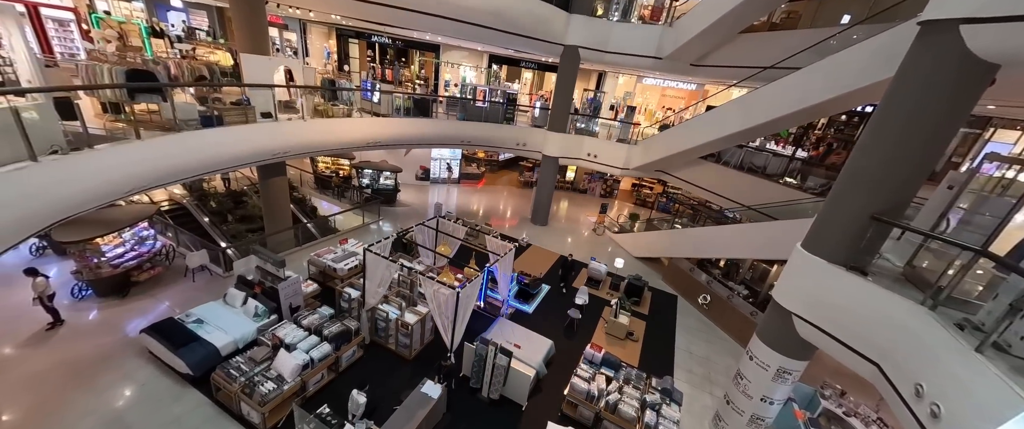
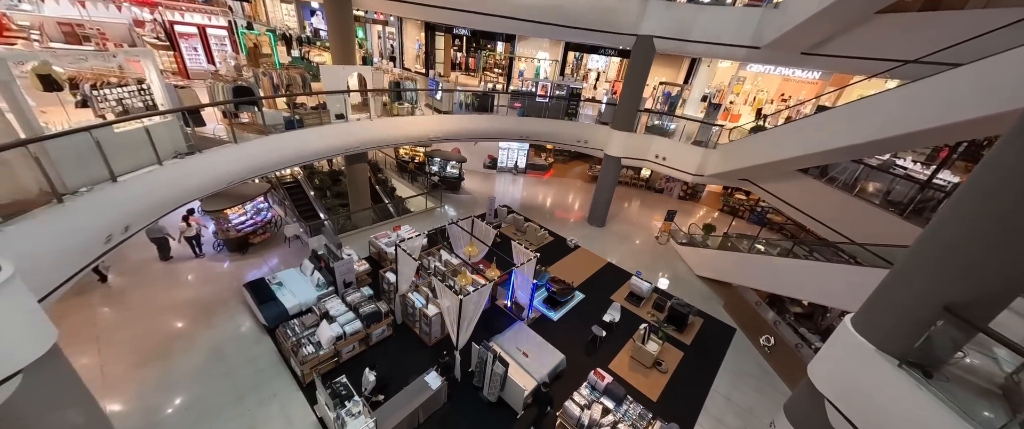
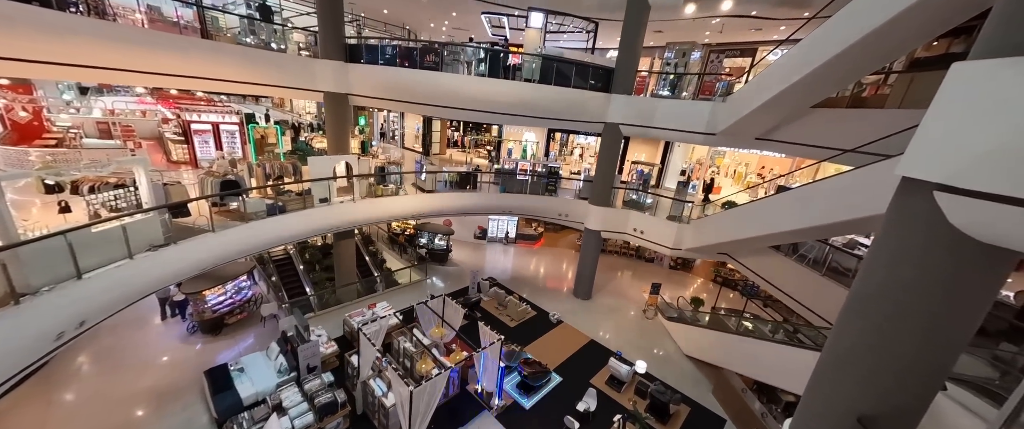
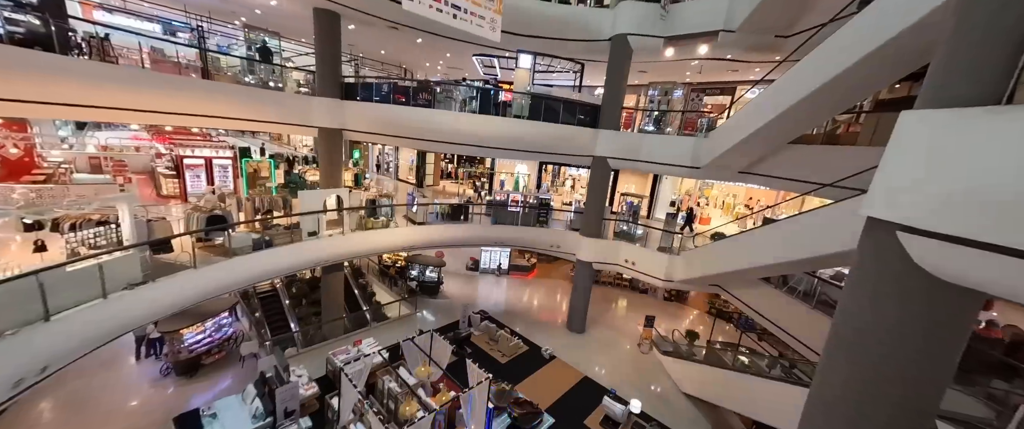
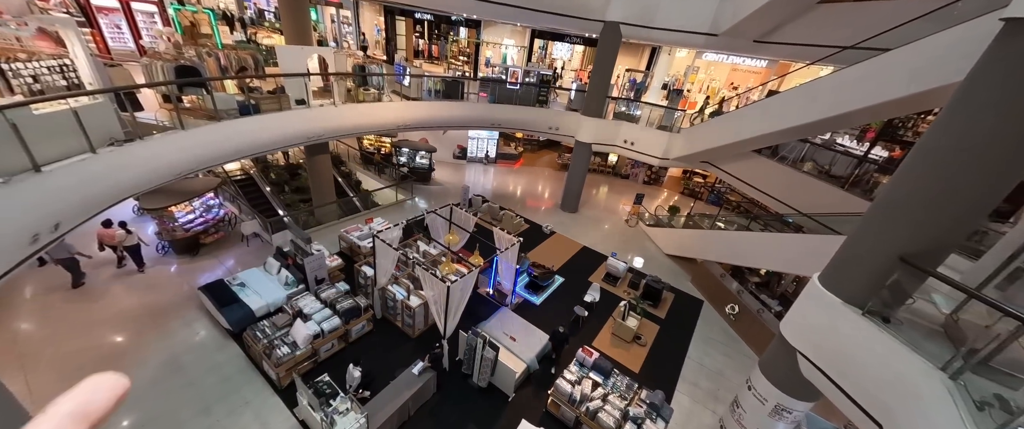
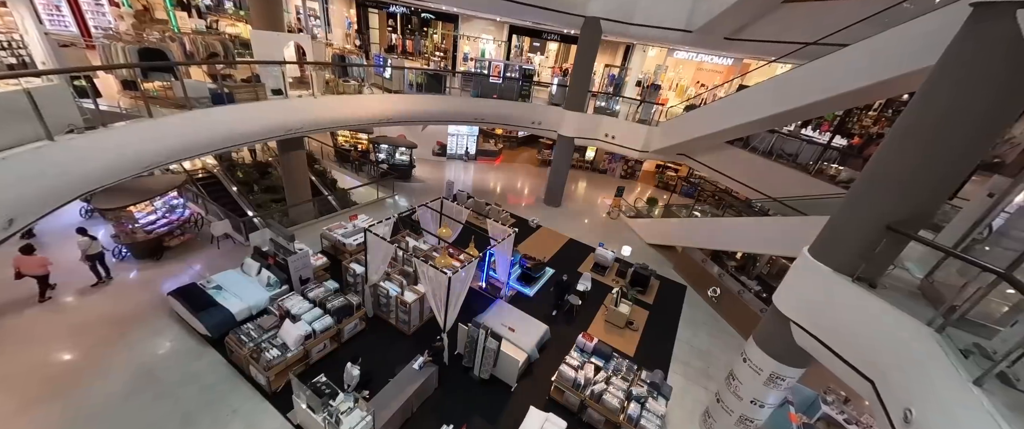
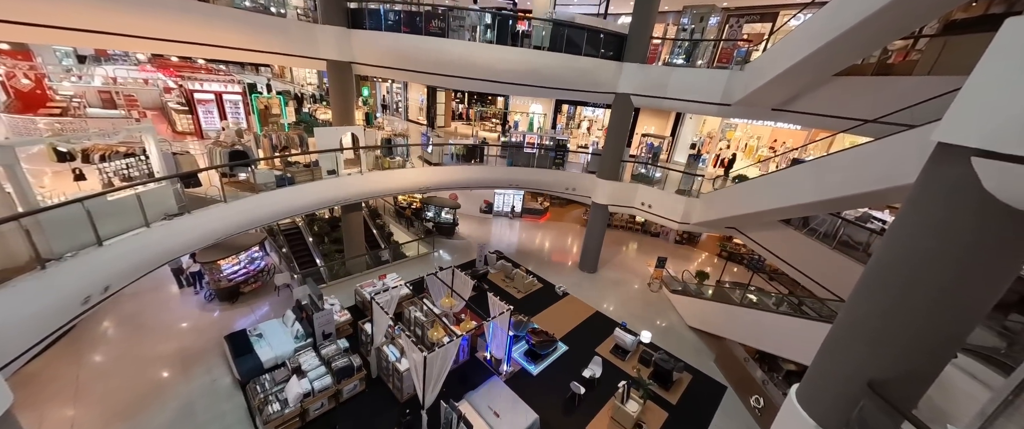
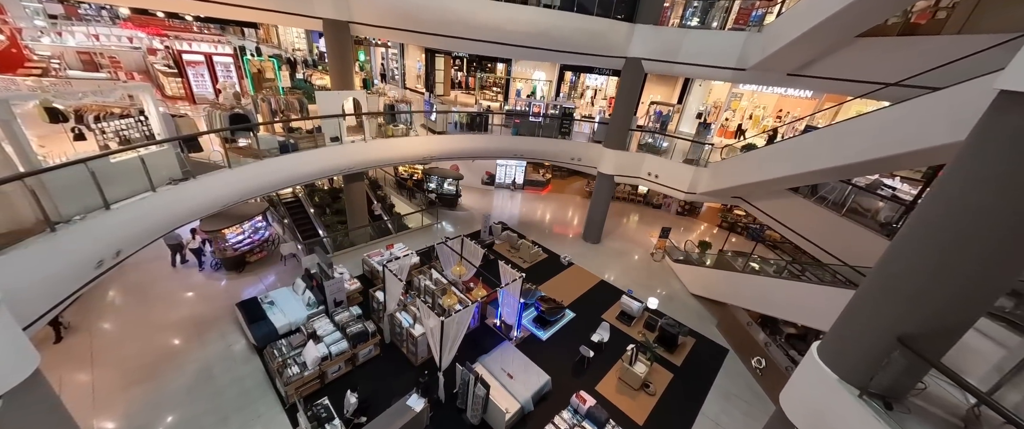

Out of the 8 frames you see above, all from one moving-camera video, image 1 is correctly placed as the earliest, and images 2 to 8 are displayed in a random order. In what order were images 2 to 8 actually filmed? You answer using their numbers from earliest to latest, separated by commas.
6, 5, 2, 8, 7, 3, 4
